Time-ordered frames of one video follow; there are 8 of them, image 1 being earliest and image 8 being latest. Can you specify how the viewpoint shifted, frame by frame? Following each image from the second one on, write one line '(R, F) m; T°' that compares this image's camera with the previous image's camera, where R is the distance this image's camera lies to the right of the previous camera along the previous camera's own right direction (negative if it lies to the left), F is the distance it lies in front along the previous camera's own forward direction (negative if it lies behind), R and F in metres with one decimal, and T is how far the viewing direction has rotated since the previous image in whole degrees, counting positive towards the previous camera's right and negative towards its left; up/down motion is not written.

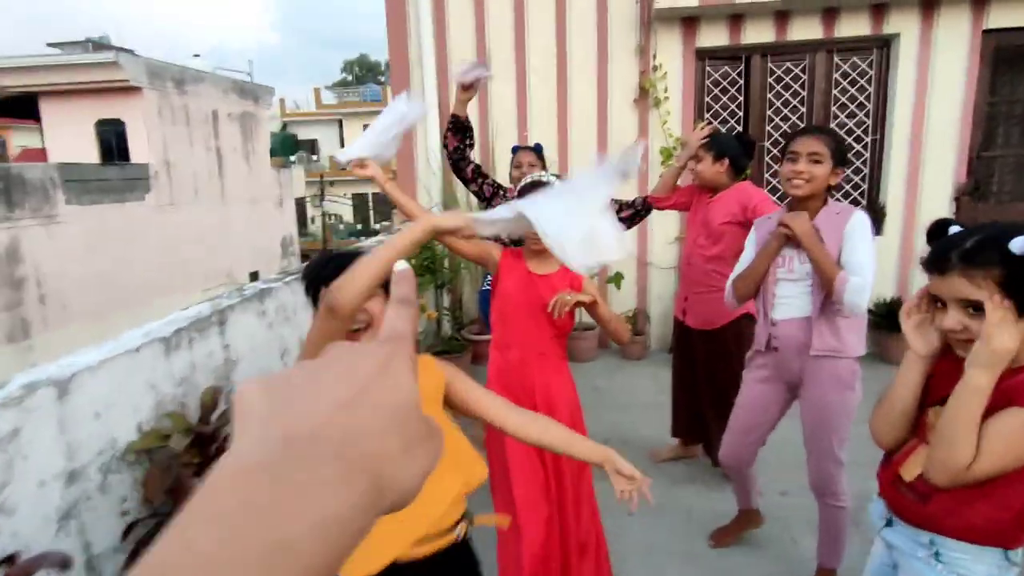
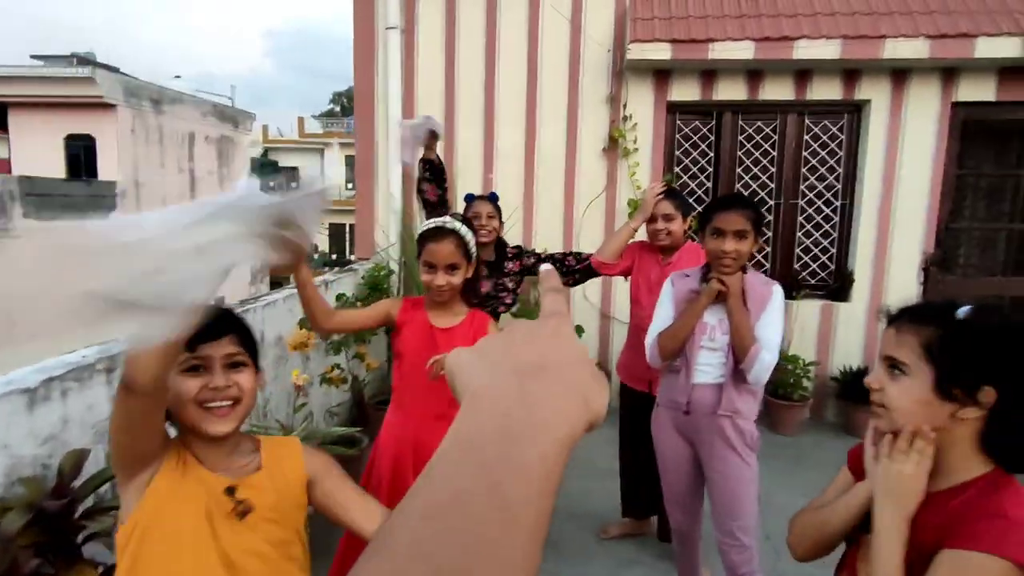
(+0.1, +0.2) m; +2°
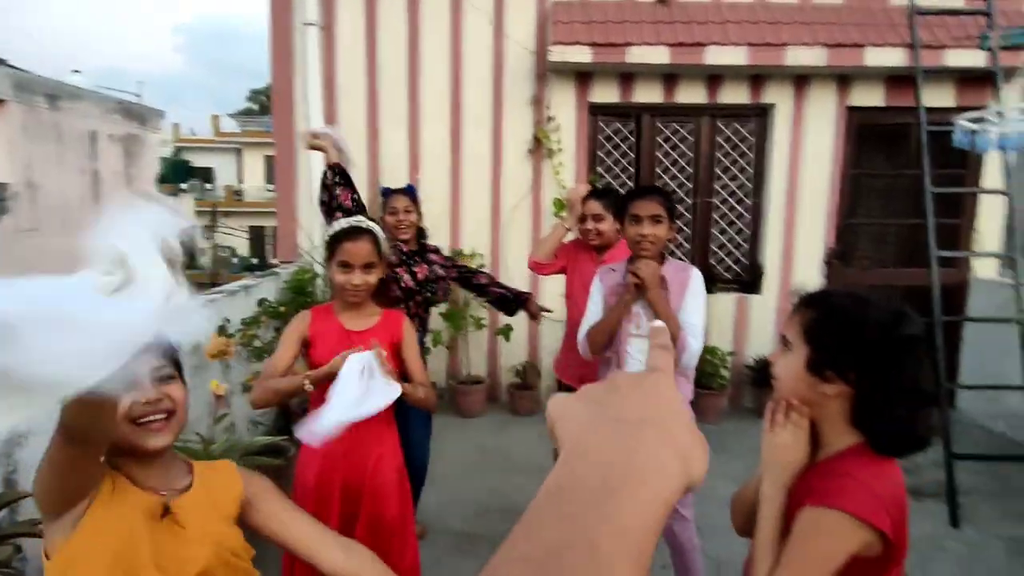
(0.0, 0.0) m; +6°
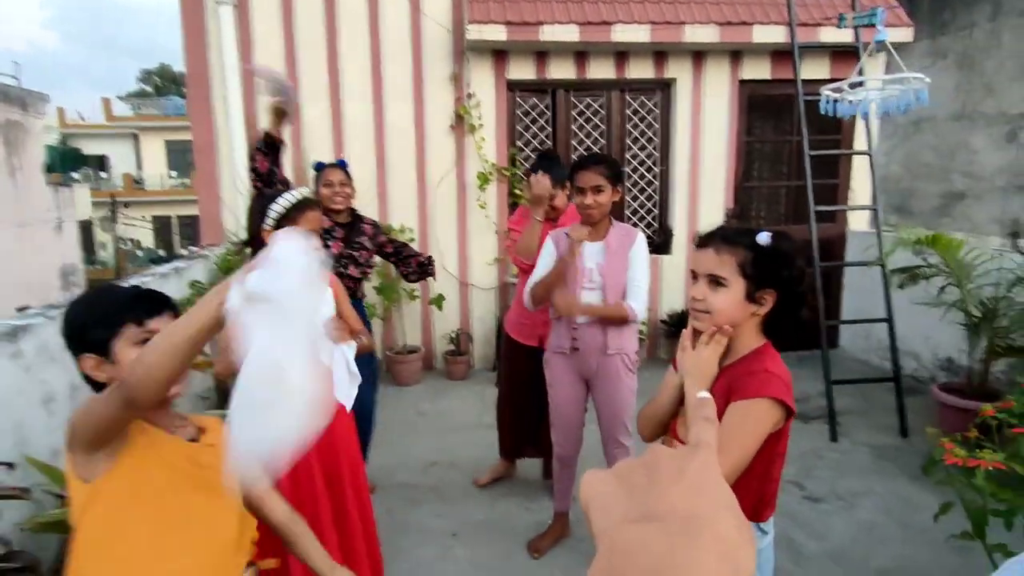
(-0.1, -0.2) m; +7°
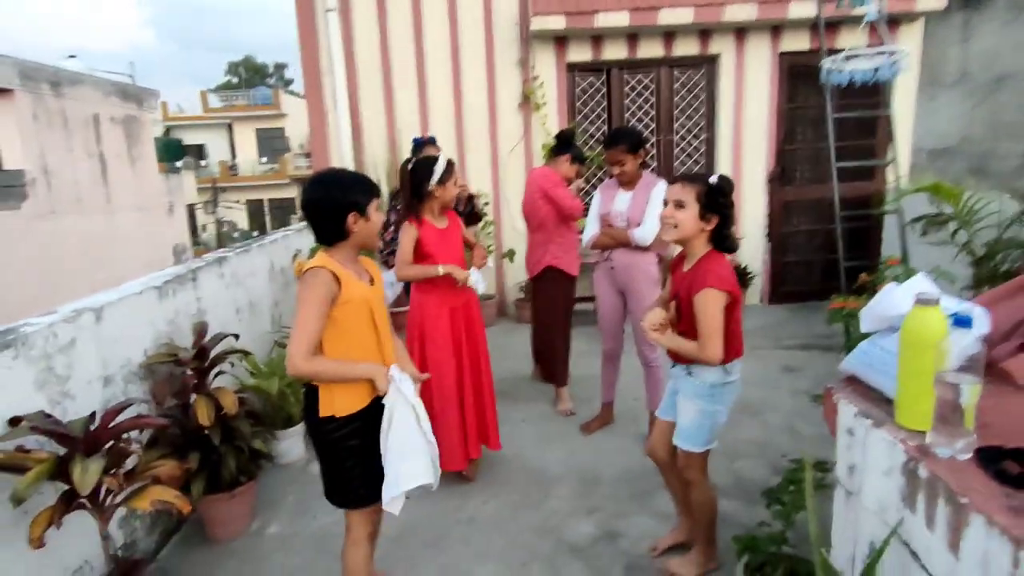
(+0.1, -0.8) m; -7°
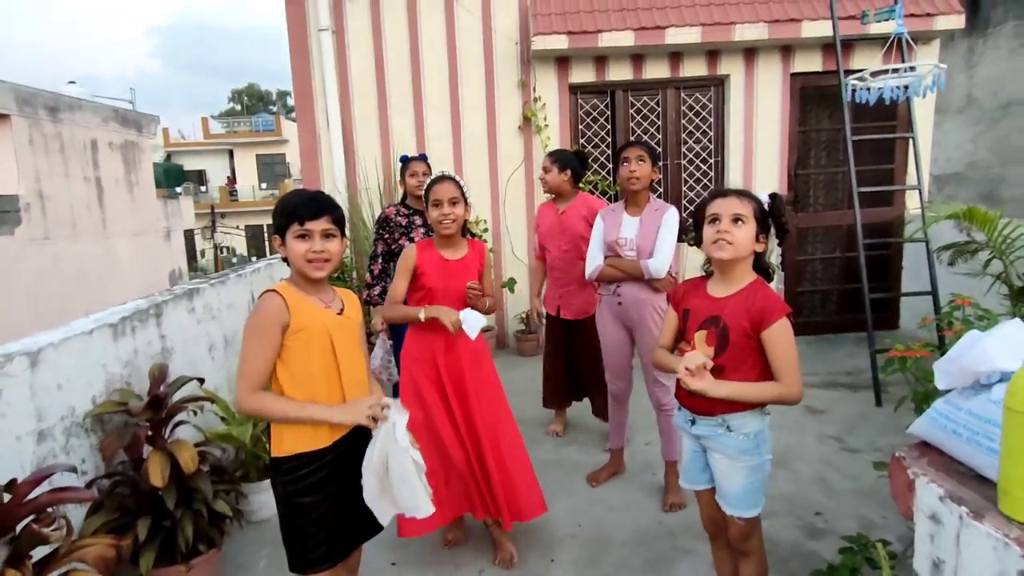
(0.0, +0.3) m; 0°
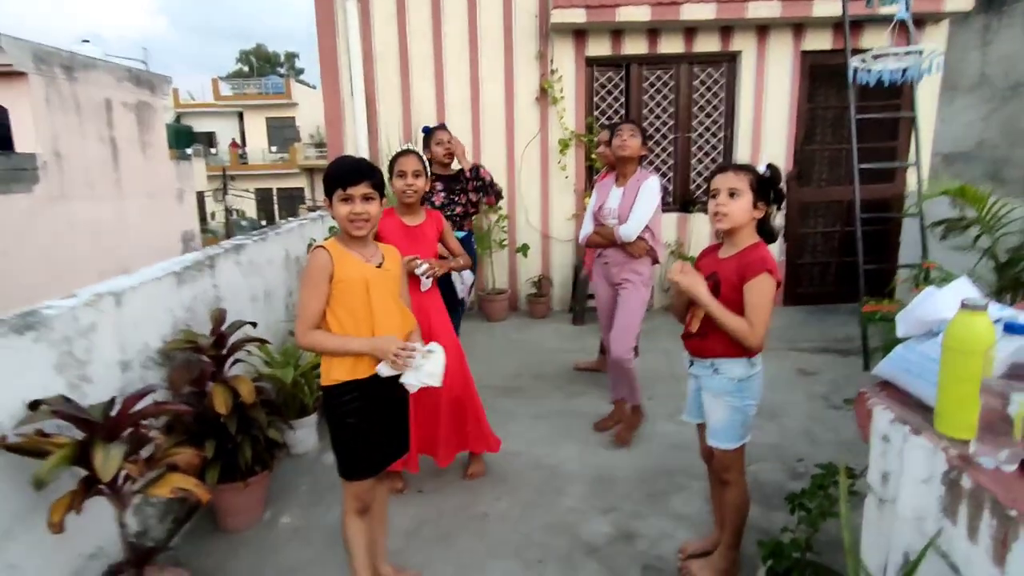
(-0.1, -0.3) m; 0°
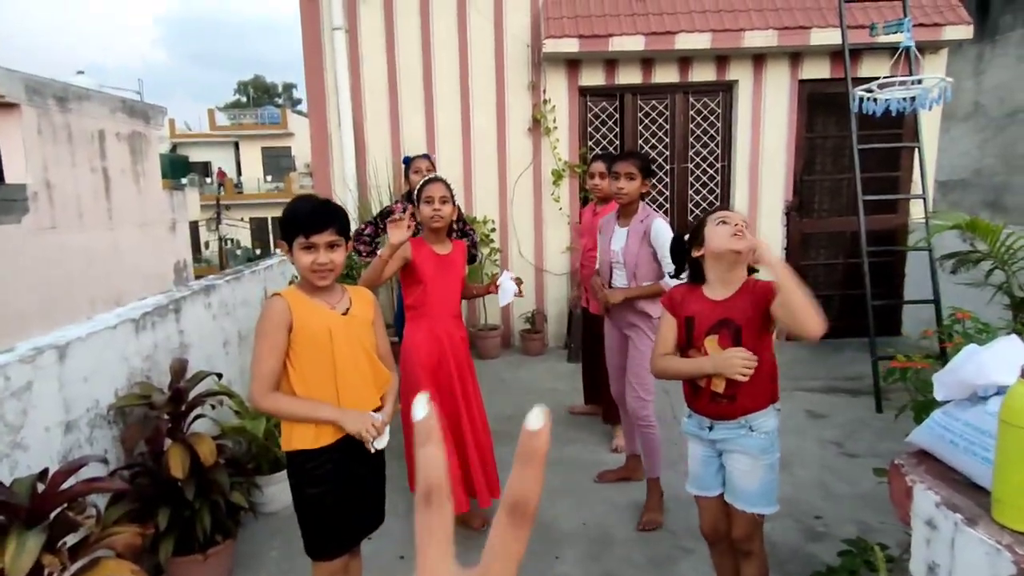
(0.0, +0.2) m; 0°
